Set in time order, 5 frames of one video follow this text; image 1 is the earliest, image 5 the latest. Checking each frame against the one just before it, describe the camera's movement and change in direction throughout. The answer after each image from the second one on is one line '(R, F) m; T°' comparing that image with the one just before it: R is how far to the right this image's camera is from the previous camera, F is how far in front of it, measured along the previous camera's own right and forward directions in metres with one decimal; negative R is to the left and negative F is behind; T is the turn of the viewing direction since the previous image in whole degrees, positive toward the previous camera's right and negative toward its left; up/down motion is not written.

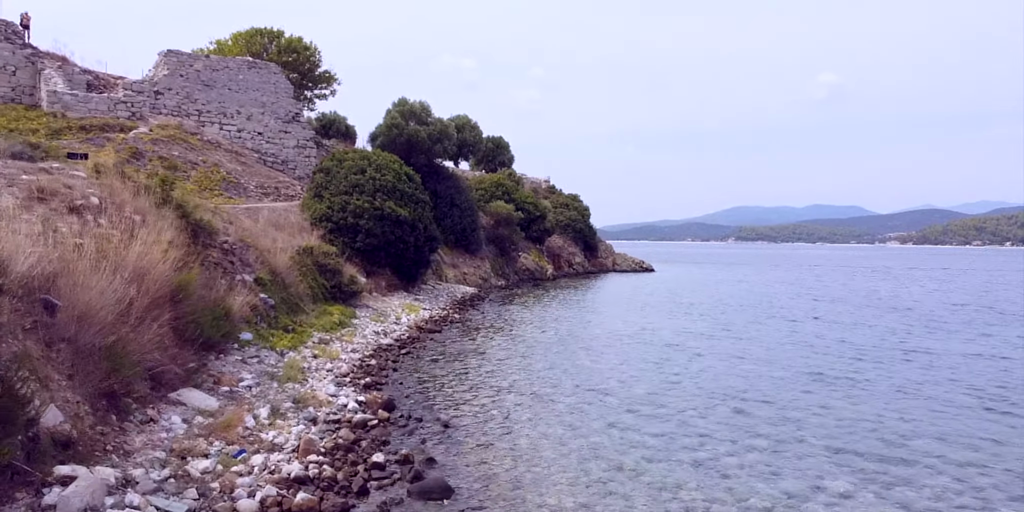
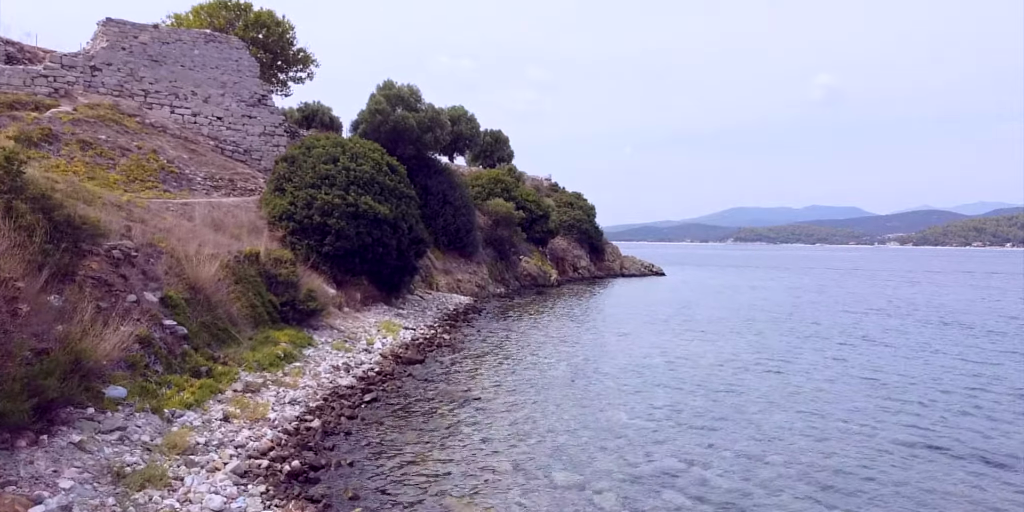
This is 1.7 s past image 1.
(-0.1, +5.0) m; 0°
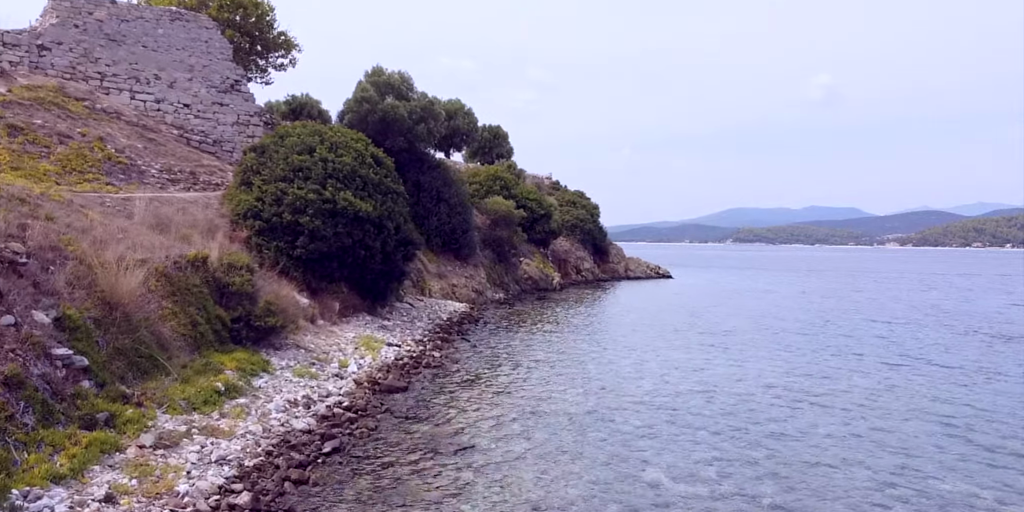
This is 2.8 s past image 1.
(-0.1, +3.1) m; 0°
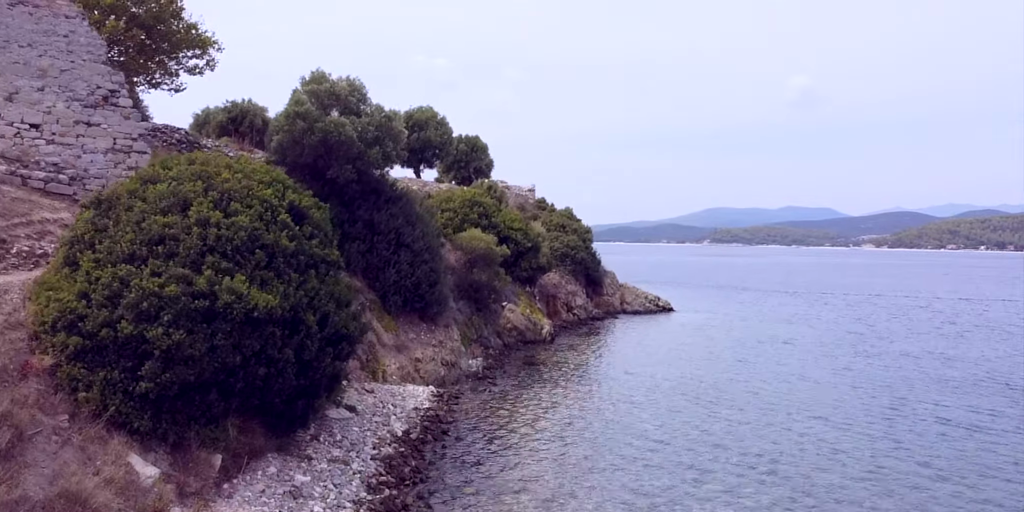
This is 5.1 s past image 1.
(-0.1, +7.7) m; +2°
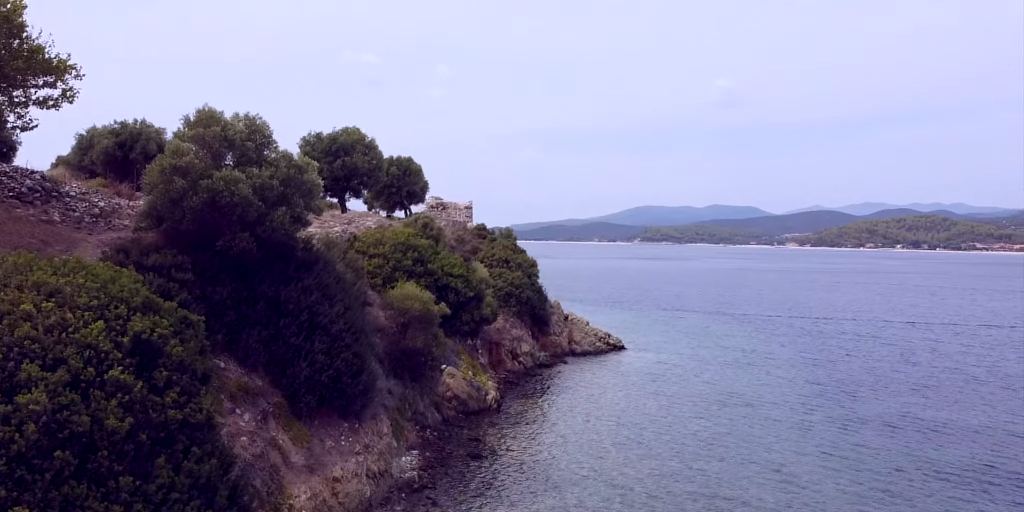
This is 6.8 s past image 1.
(-0.3, +5.0) m; +5°
